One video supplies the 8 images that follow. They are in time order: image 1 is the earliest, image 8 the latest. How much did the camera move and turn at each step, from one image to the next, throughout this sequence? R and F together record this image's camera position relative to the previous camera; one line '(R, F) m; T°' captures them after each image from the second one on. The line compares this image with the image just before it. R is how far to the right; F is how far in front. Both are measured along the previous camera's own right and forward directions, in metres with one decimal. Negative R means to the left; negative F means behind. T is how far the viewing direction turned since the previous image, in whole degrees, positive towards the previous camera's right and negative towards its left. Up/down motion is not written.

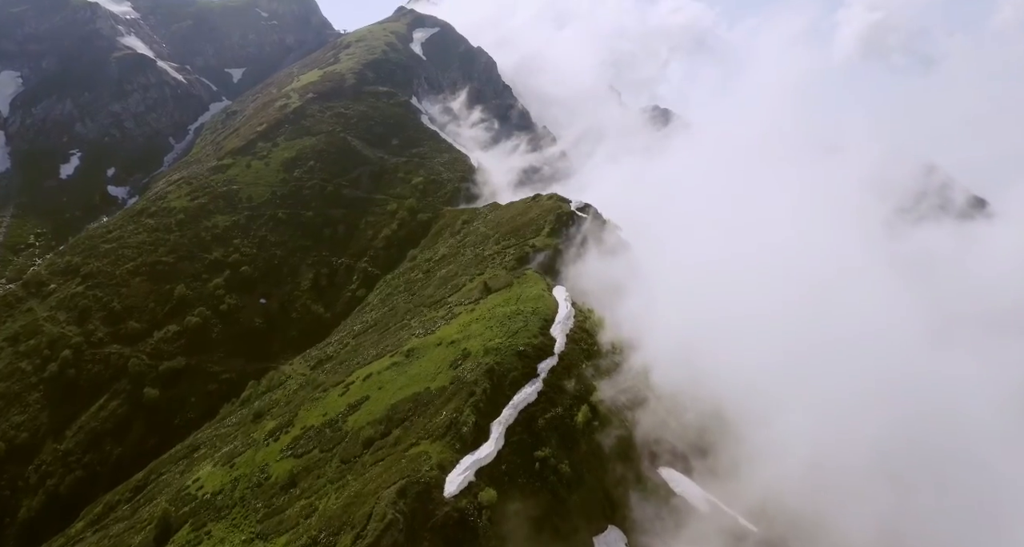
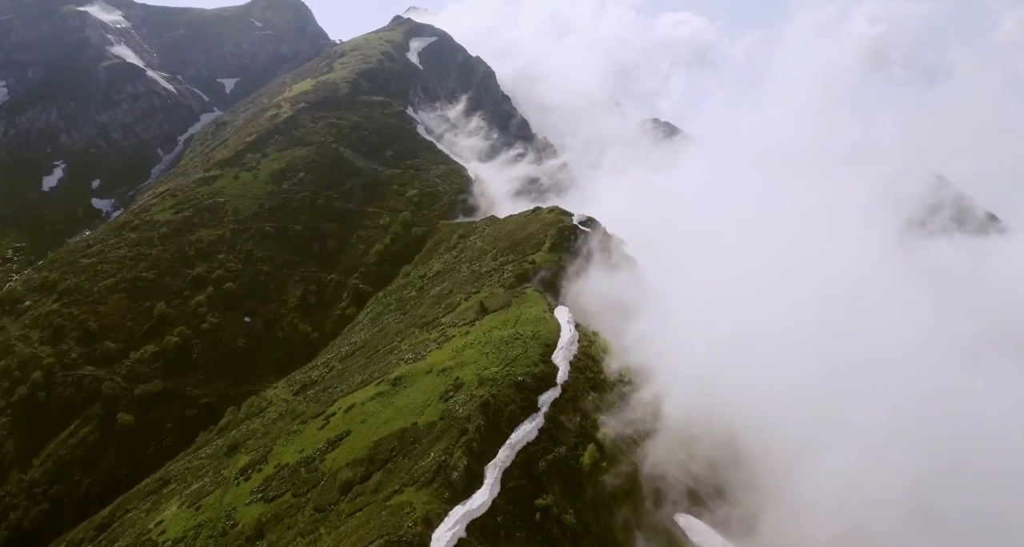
(+0.2, +7.7) m; 0°
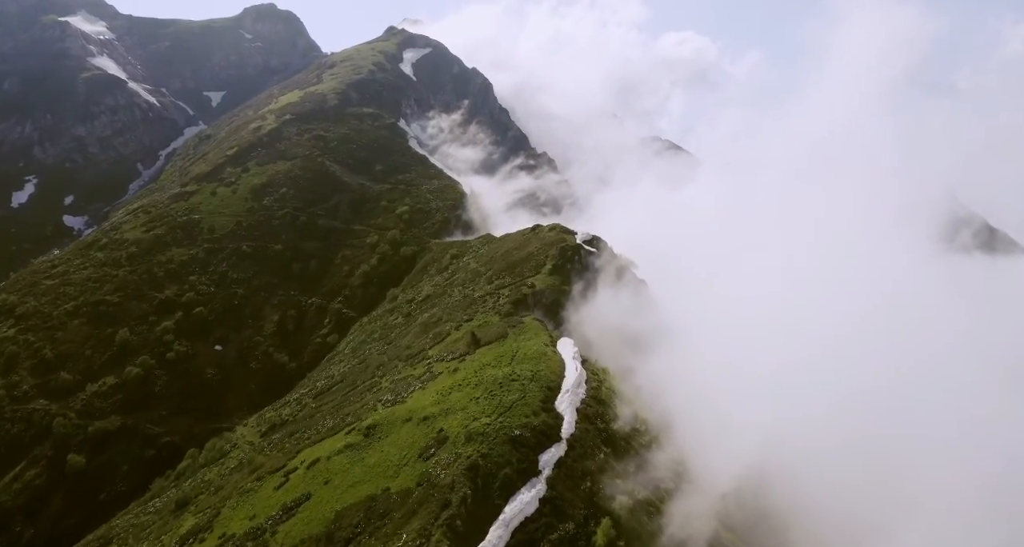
(+0.3, +12.0) m; 0°
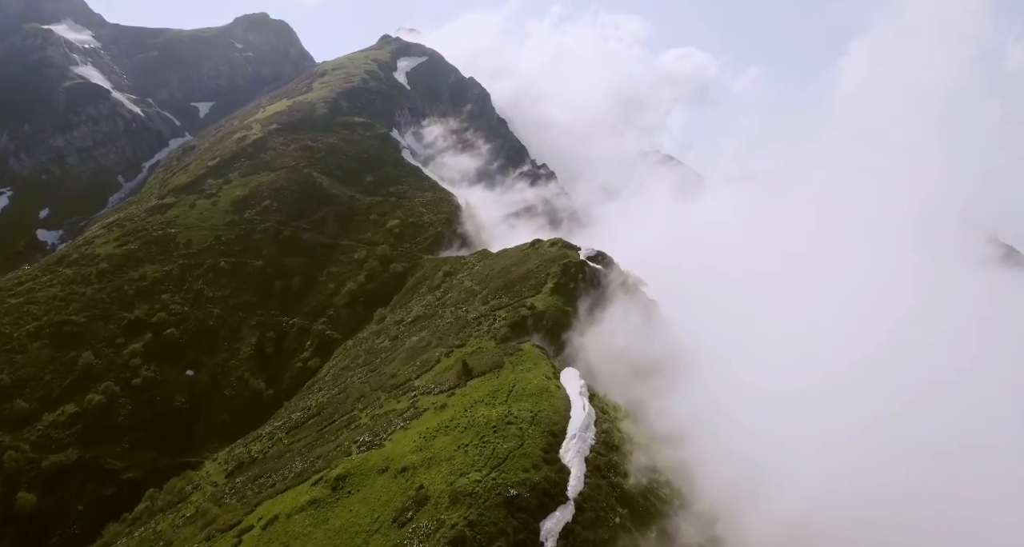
(+0.2, +9.8) m; 0°
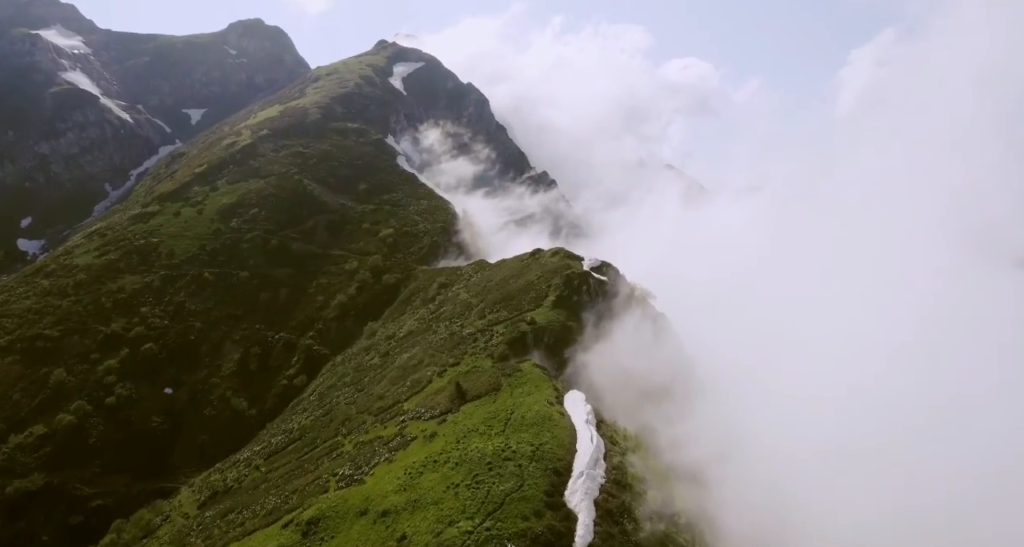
(+0.1, +6.6) m; 0°
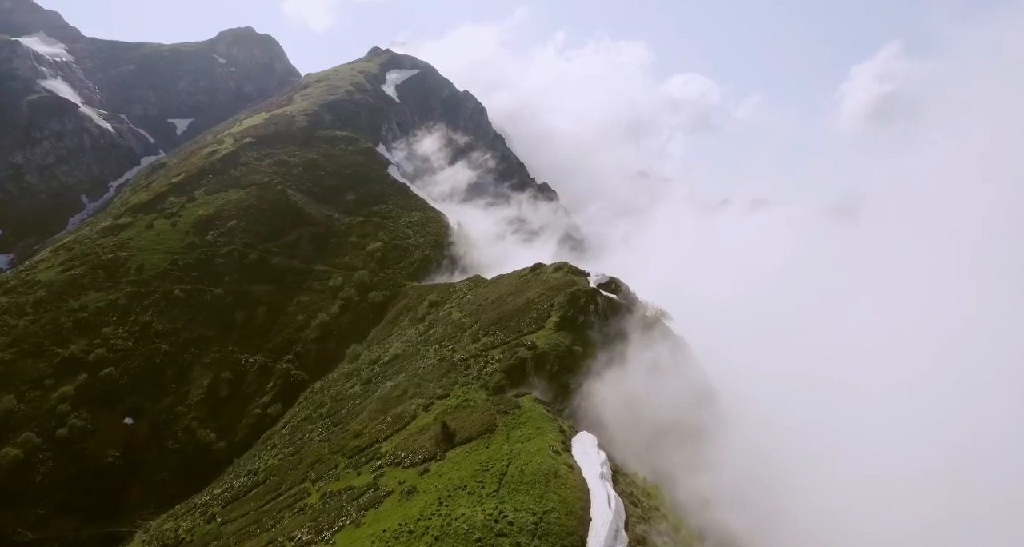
(+0.2, +10.2) m; 0°
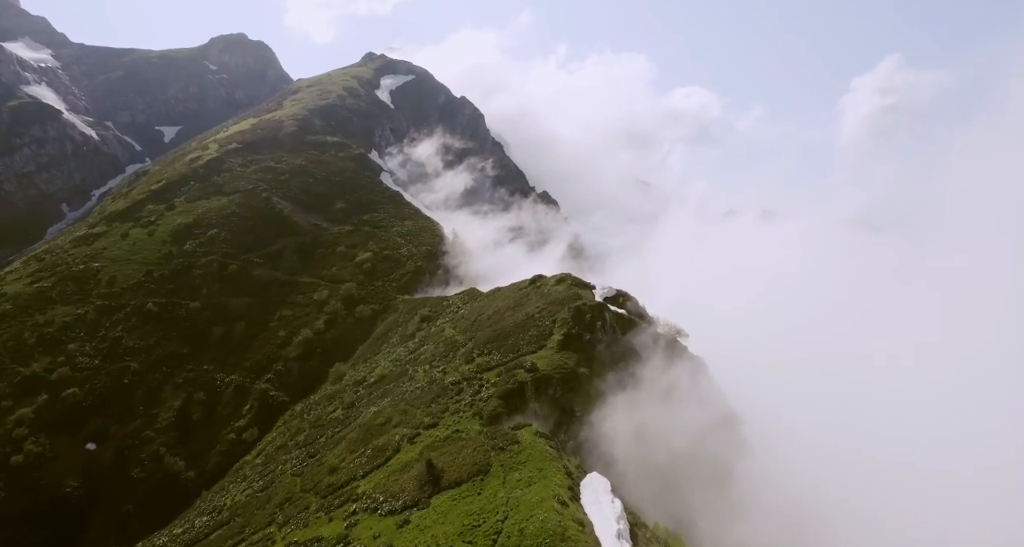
(+0.1, +7.8) m; 0°
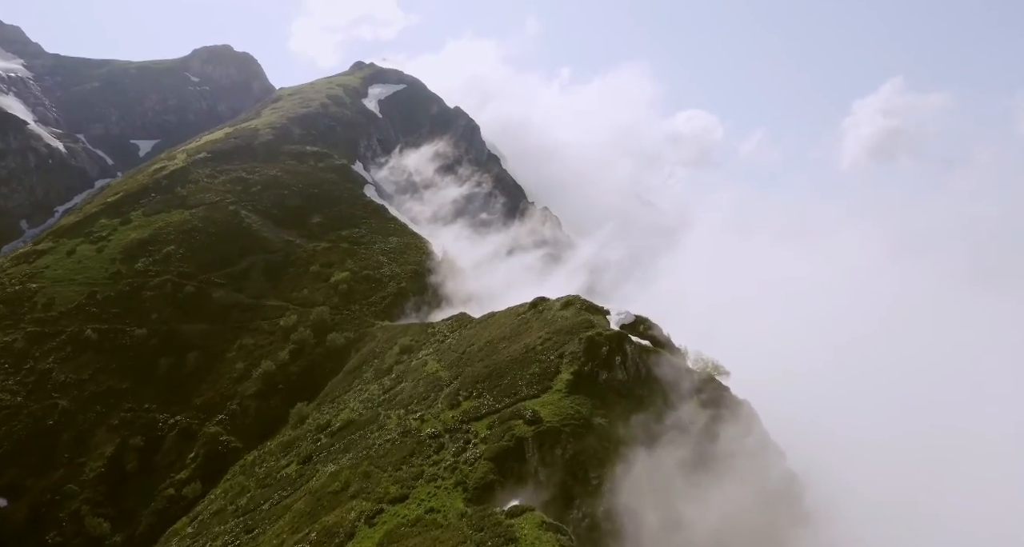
(+0.2, +14.3) m; 0°
